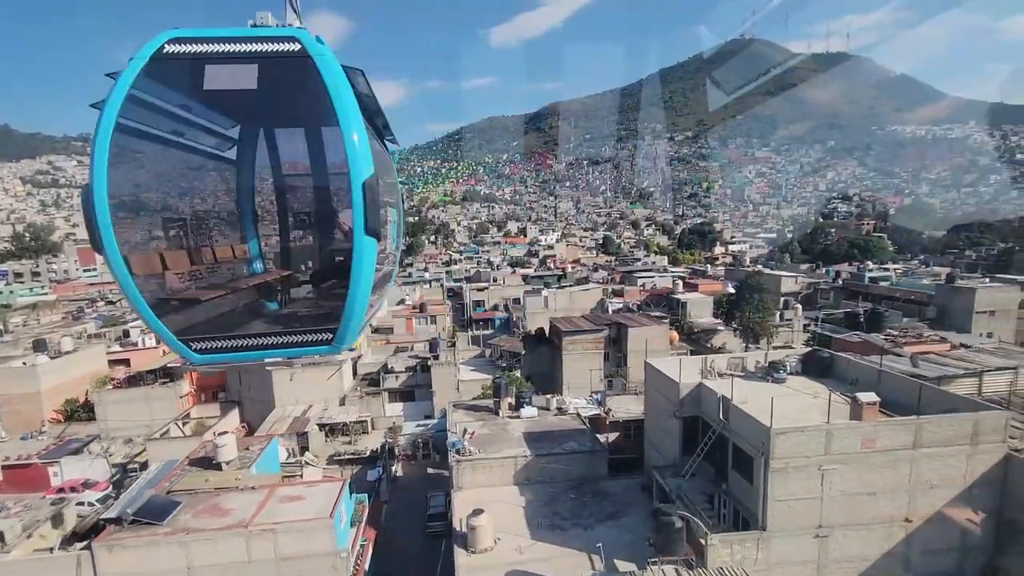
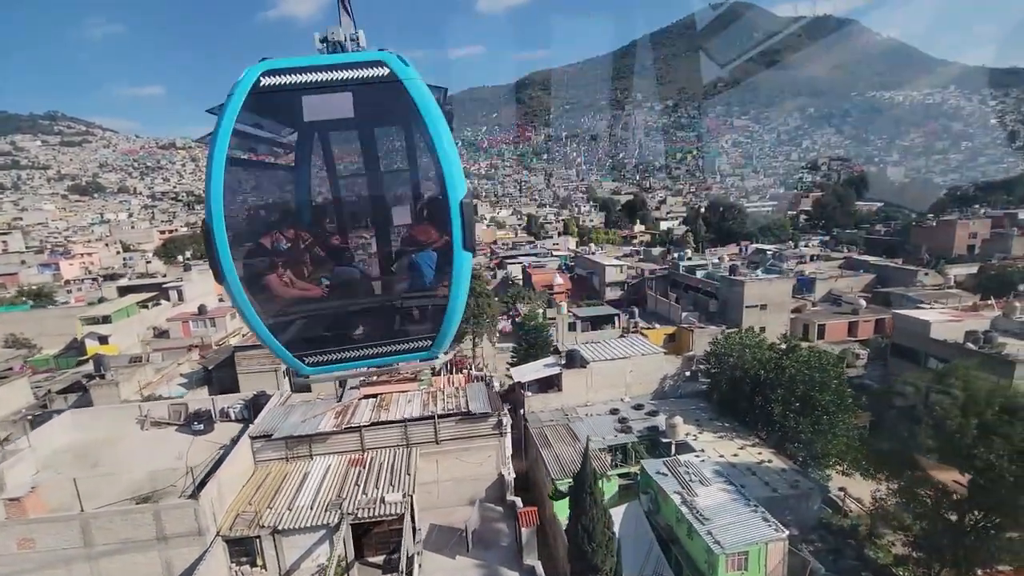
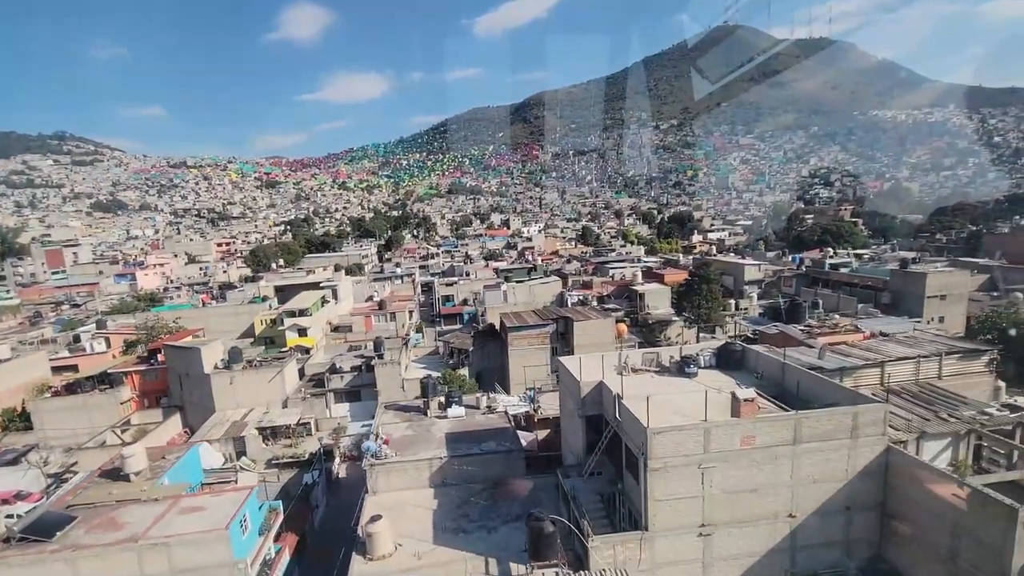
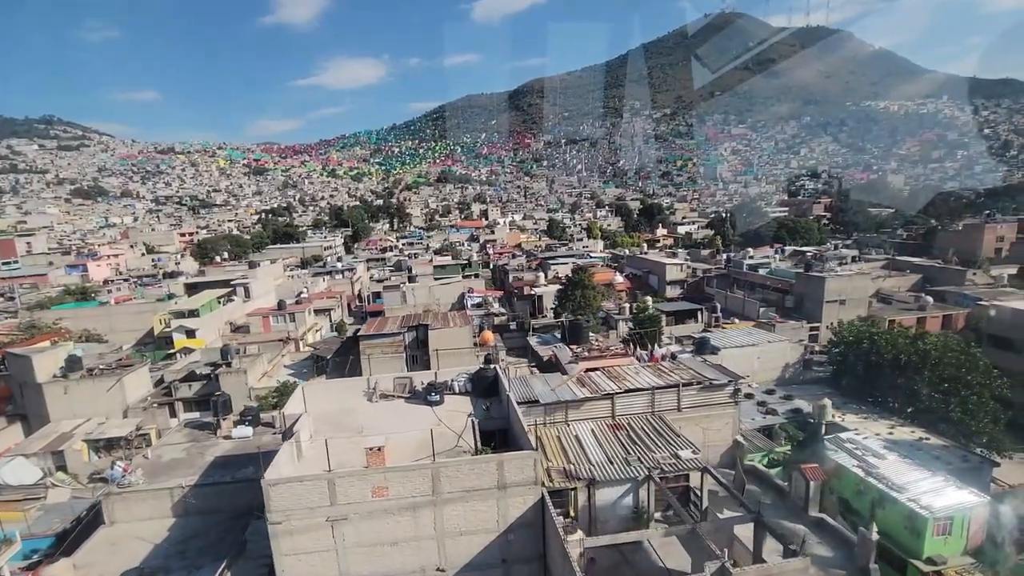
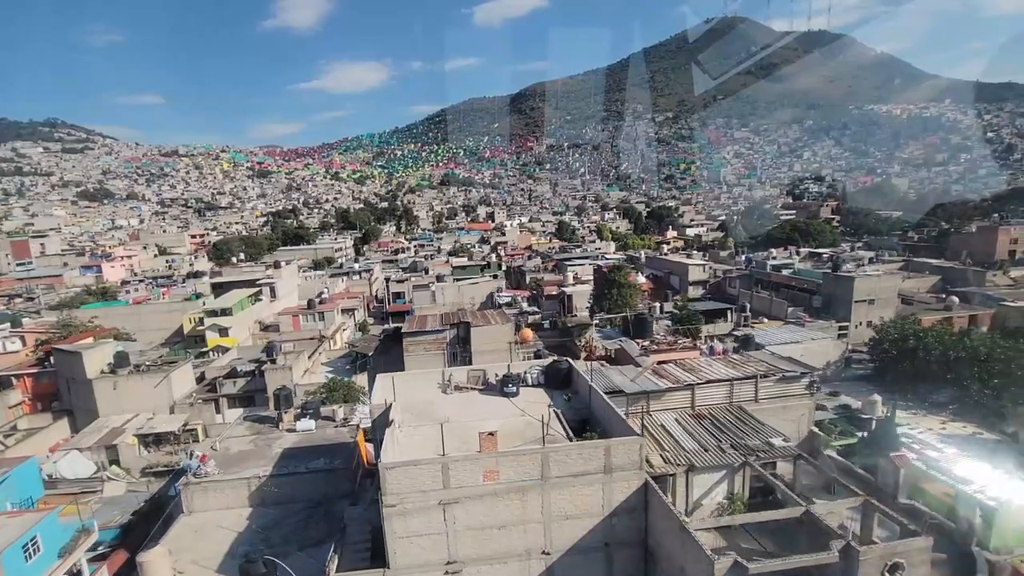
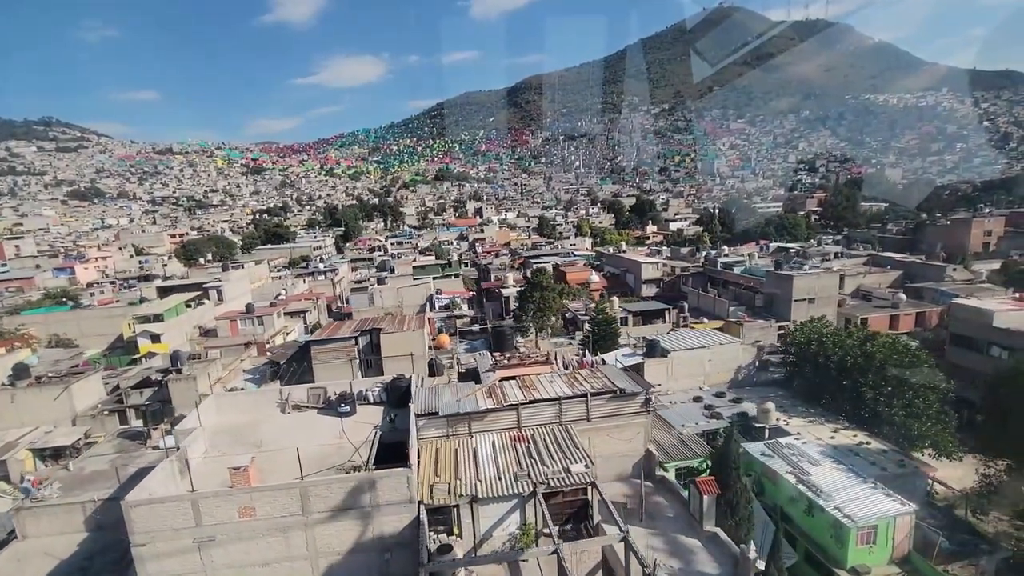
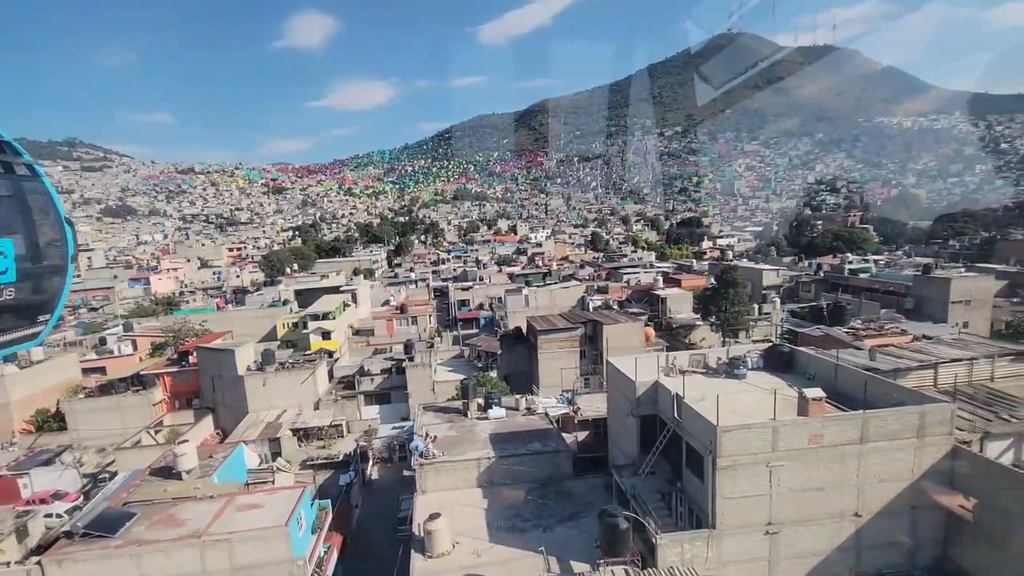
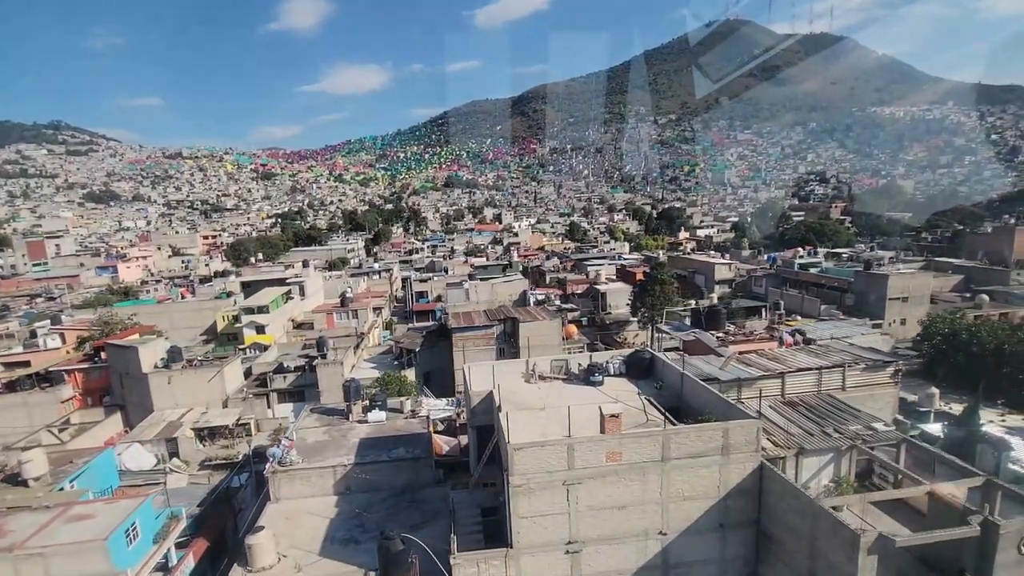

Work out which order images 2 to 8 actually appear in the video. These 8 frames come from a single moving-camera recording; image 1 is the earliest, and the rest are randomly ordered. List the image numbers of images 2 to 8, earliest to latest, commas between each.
7, 3, 8, 5, 4, 6, 2
